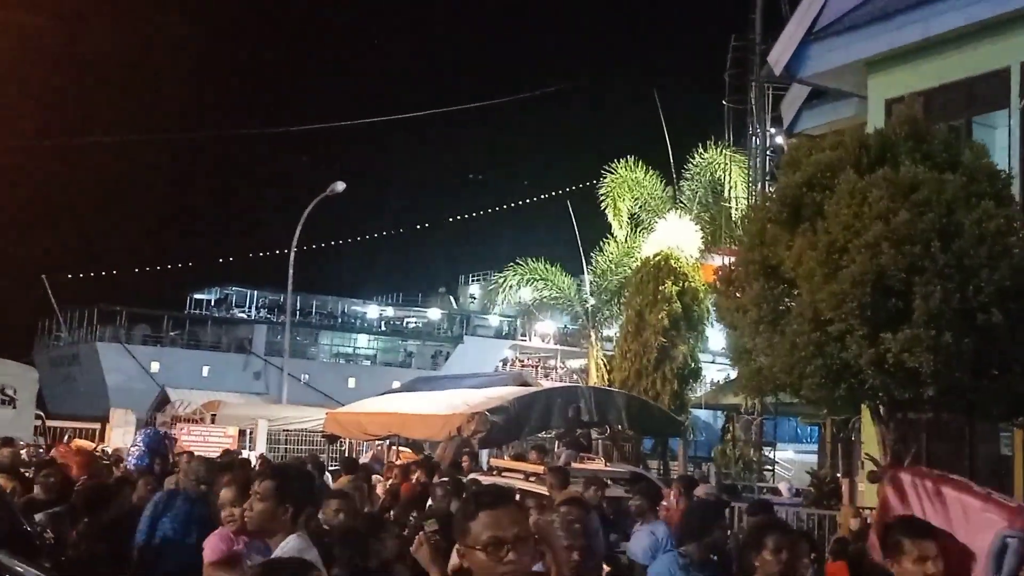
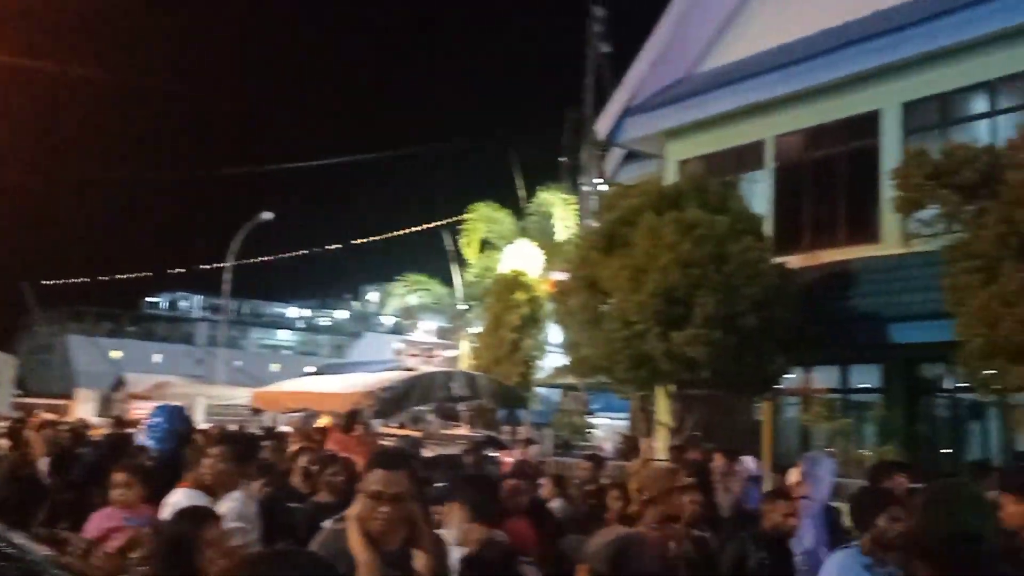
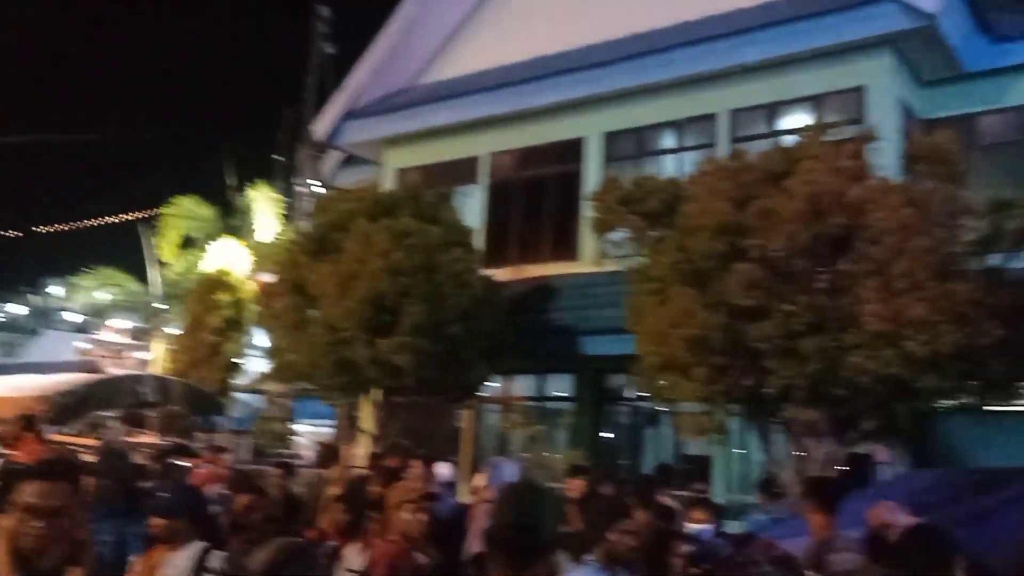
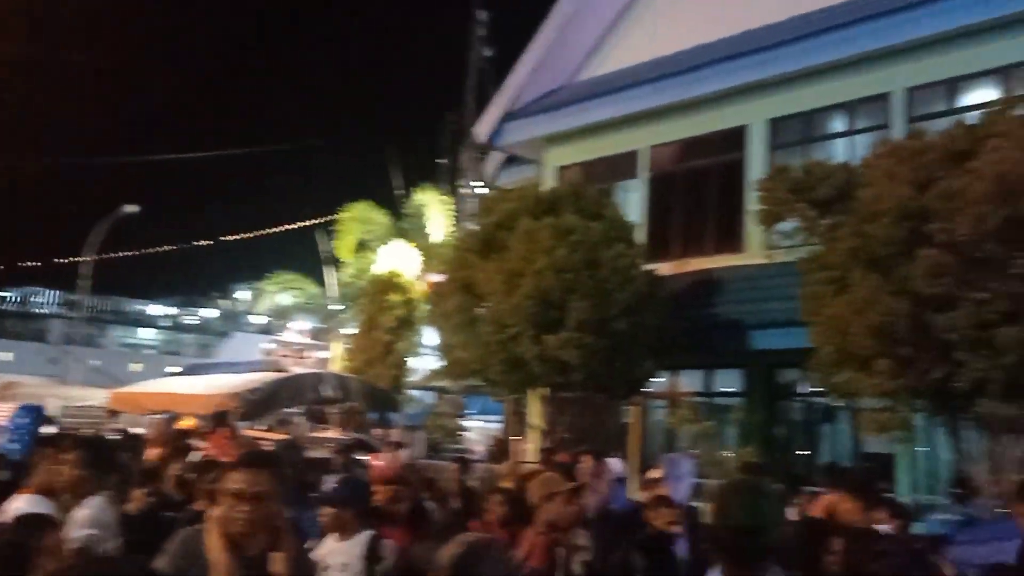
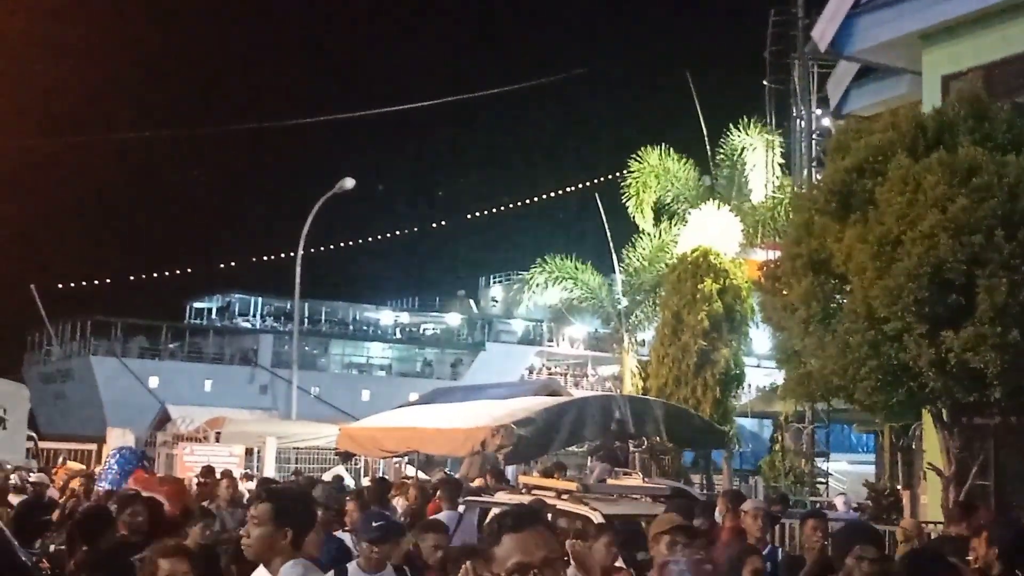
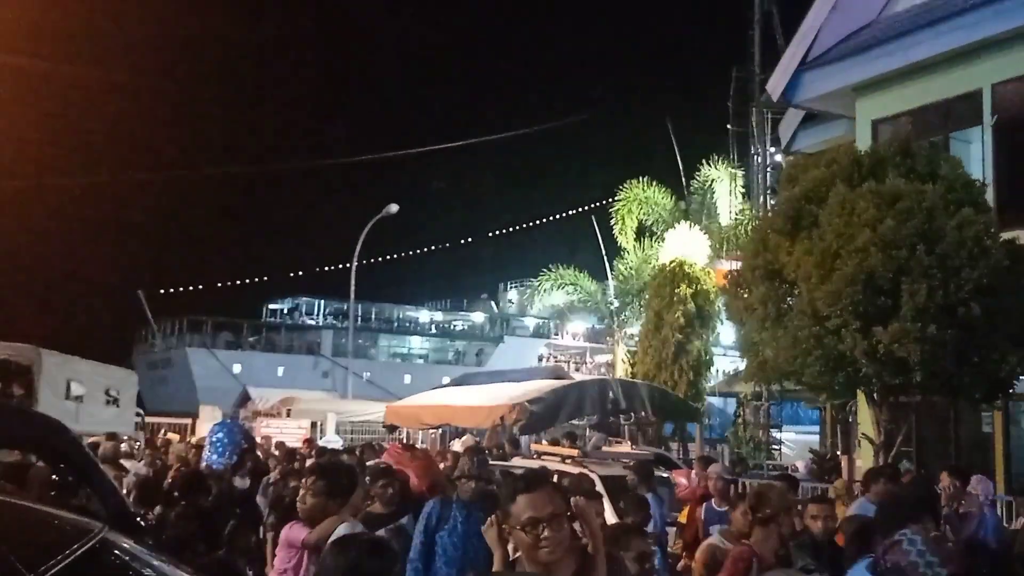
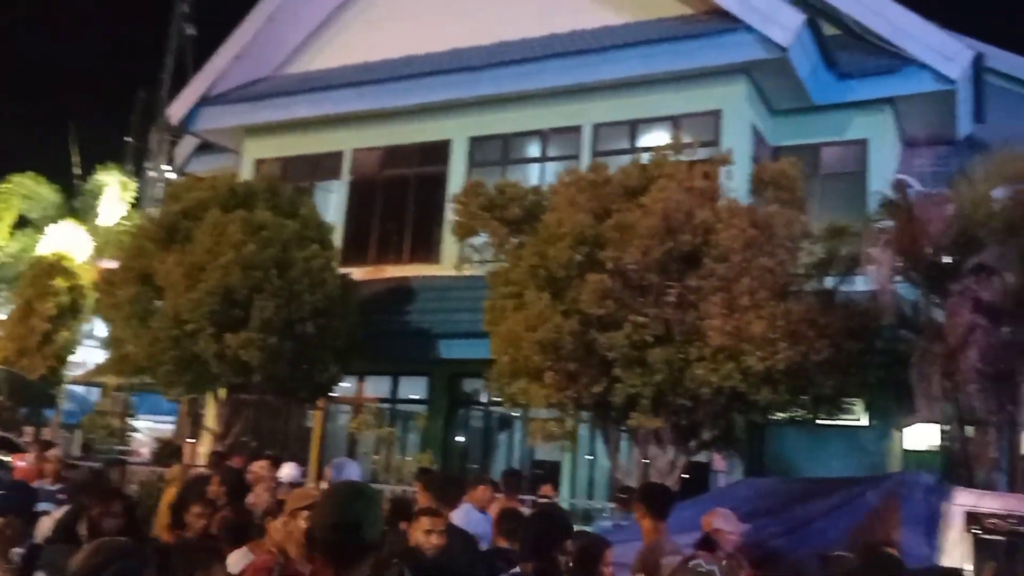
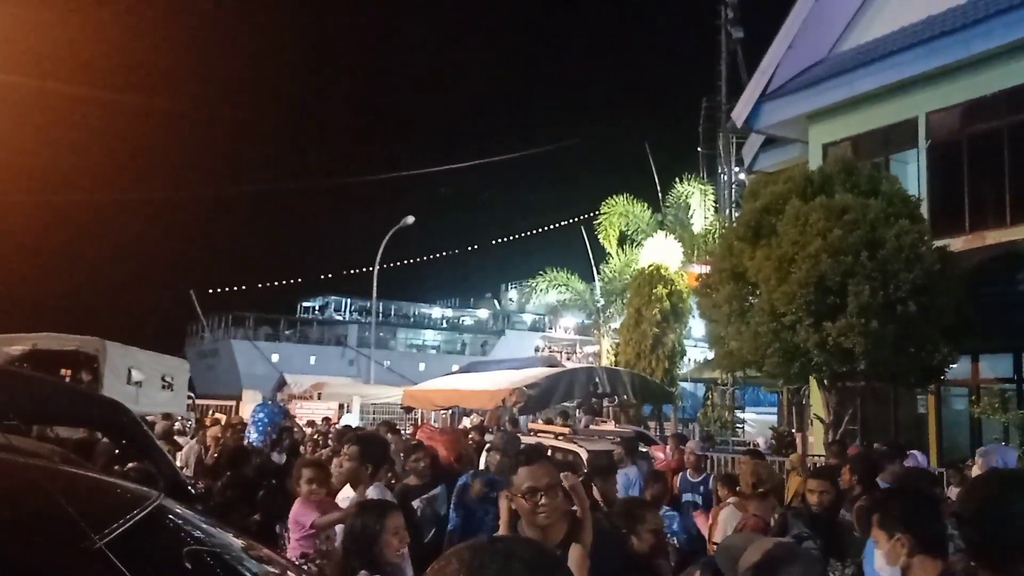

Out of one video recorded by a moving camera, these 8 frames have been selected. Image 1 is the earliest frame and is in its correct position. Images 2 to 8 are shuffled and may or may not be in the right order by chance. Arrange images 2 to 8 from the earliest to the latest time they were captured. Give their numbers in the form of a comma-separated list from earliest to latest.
5, 6, 8, 2, 4, 3, 7
